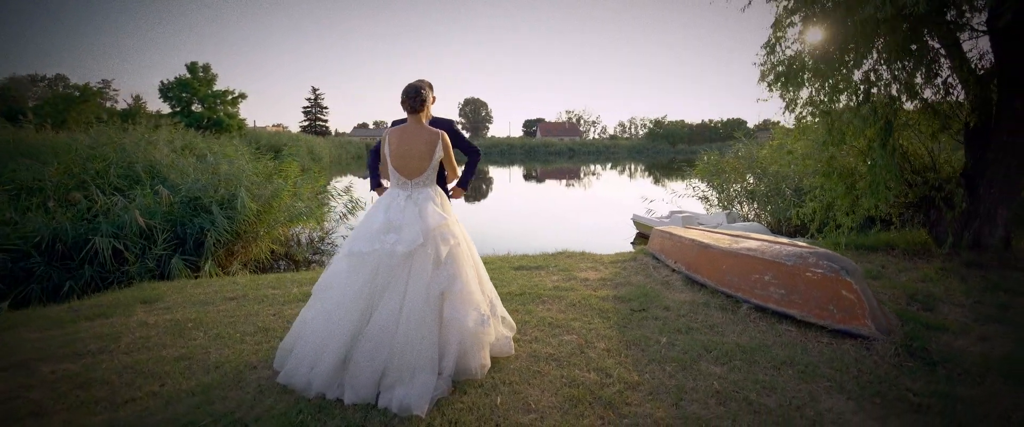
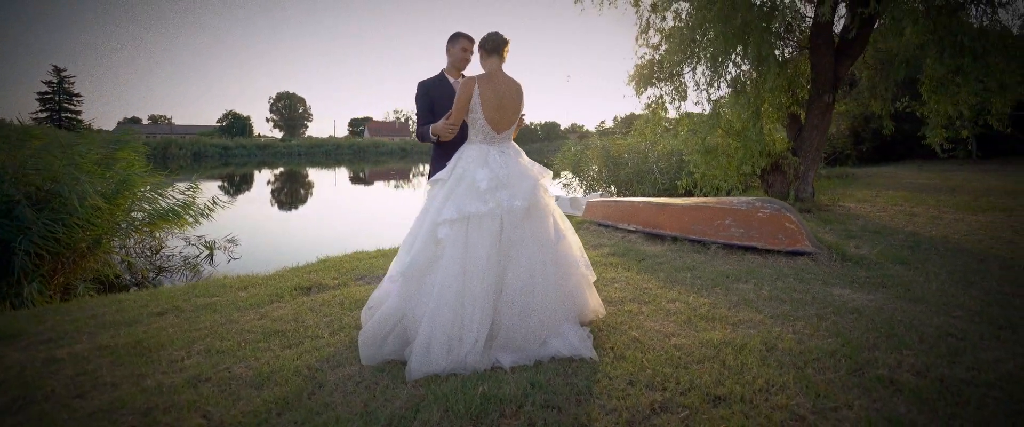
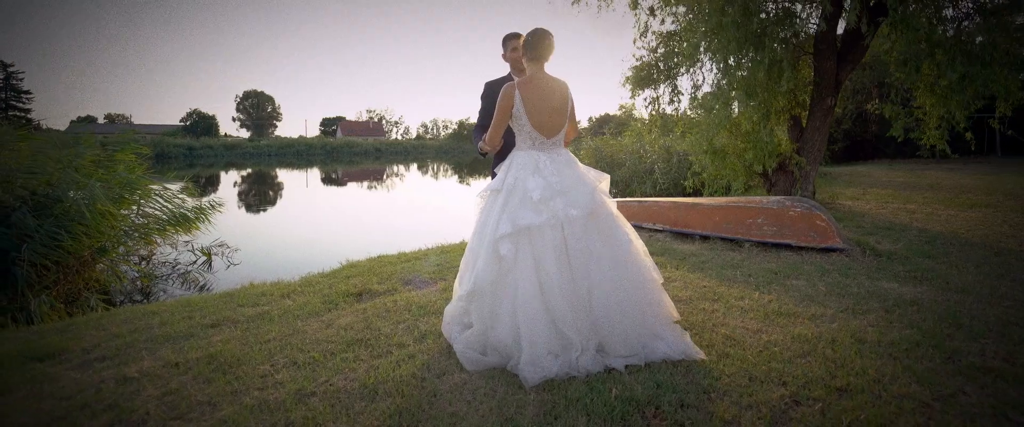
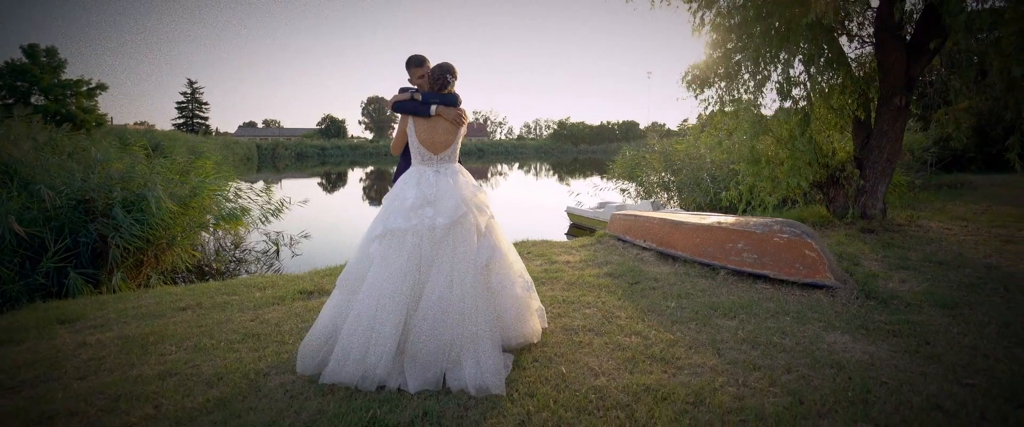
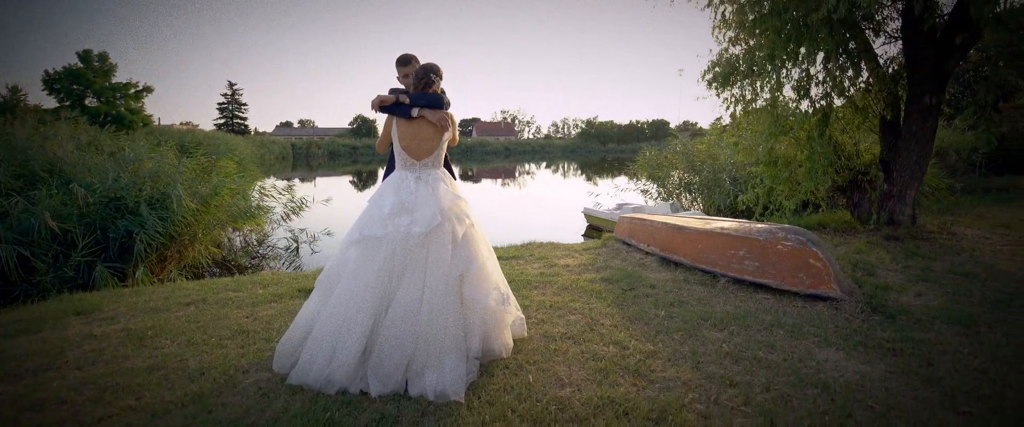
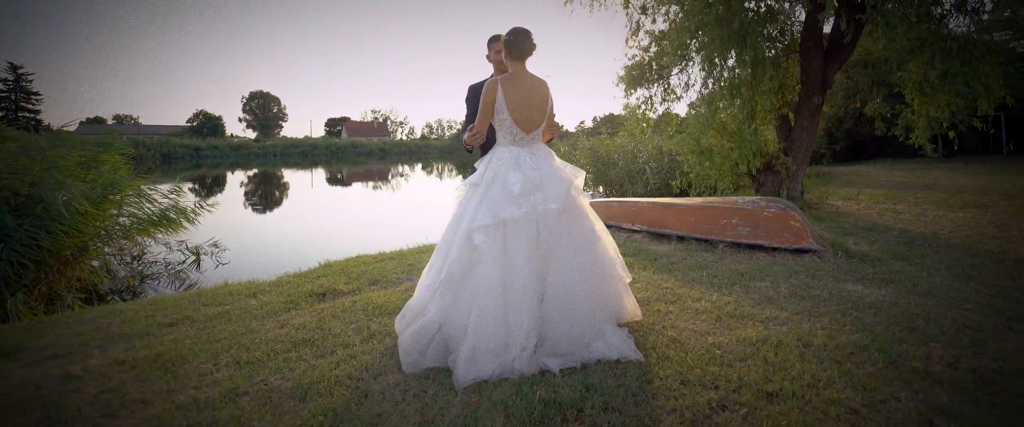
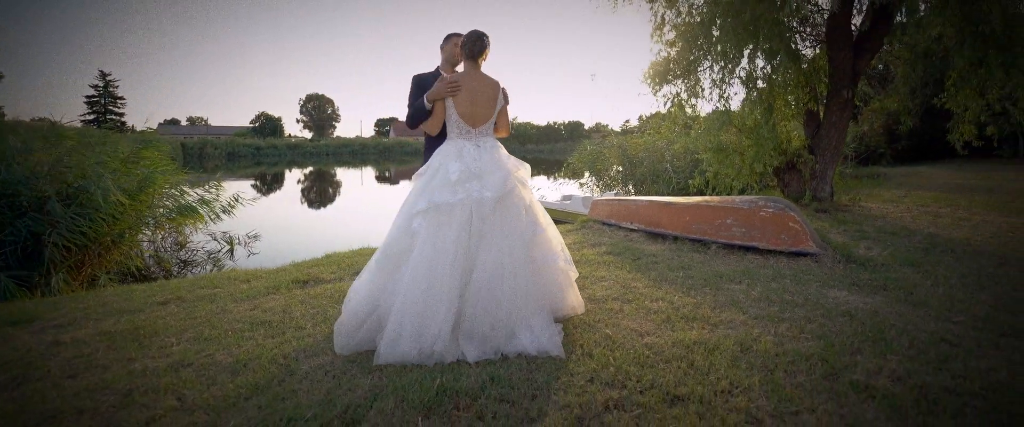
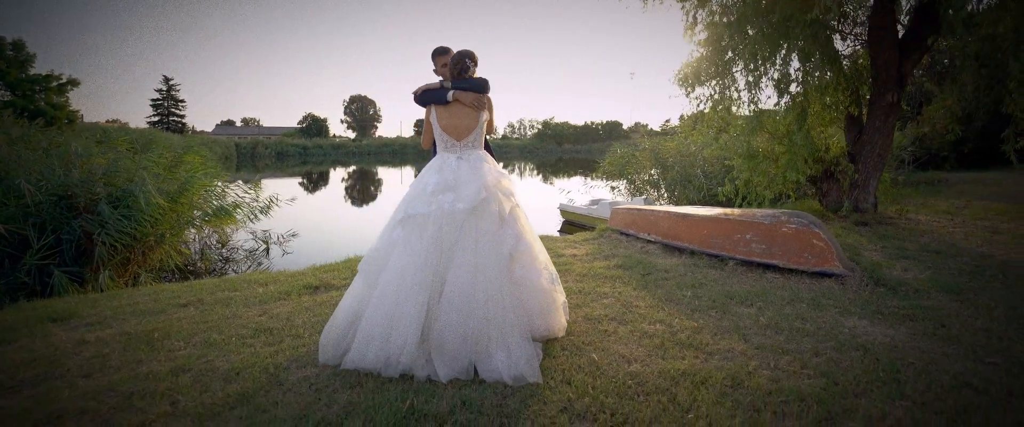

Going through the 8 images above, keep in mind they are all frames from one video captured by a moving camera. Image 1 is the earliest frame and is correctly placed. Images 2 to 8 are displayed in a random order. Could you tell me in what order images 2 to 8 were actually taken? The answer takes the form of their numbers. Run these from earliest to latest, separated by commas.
5, 4, 8, 7, 2, 6, 3
